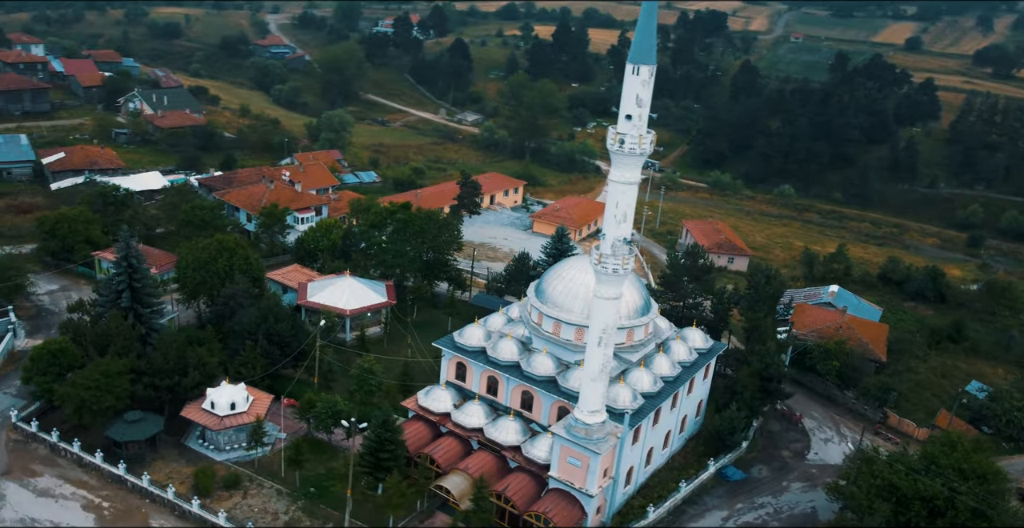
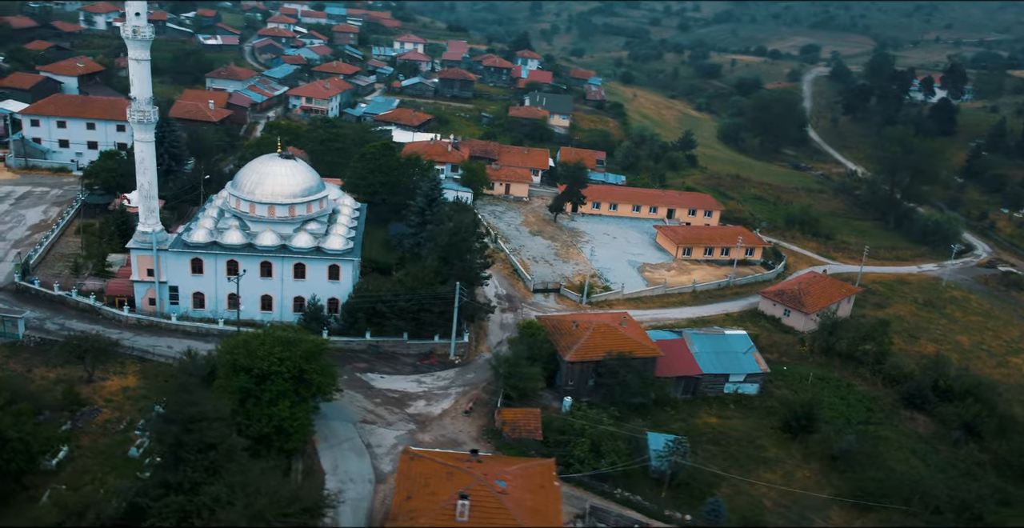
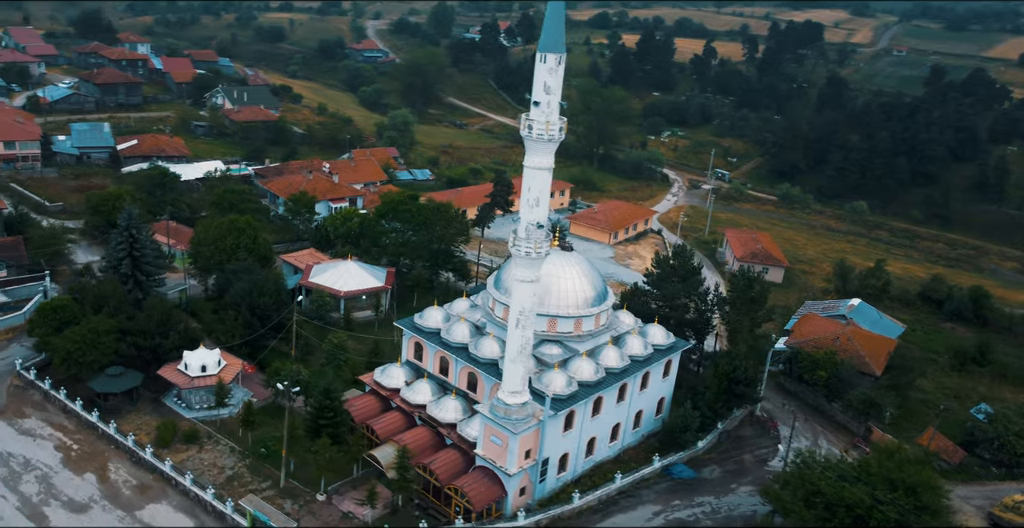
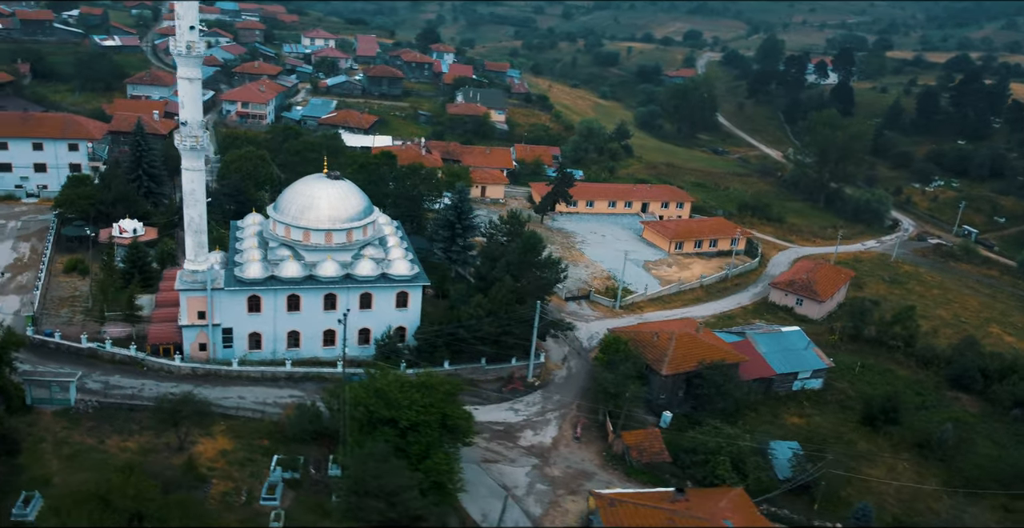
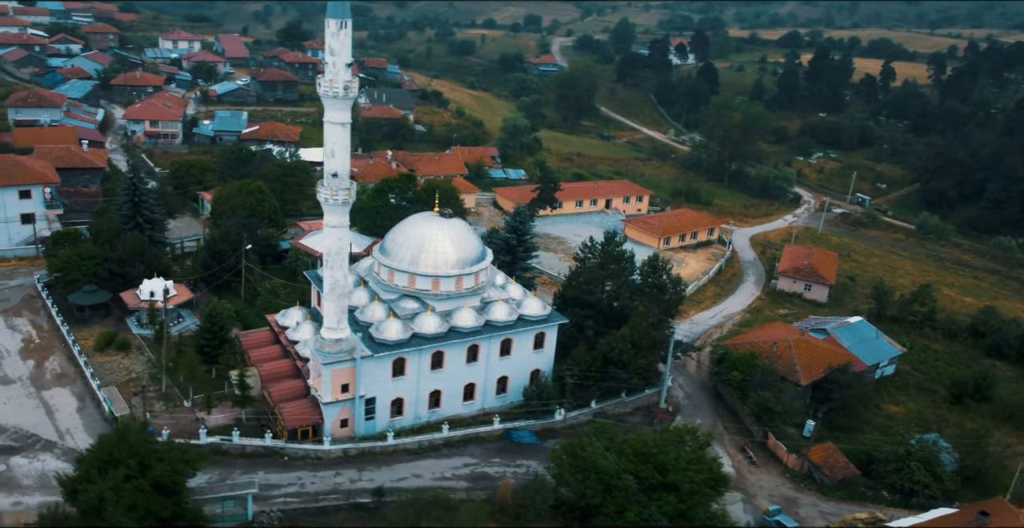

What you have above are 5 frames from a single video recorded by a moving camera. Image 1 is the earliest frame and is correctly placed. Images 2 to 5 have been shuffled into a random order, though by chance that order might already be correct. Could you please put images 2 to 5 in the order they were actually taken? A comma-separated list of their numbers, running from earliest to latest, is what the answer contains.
3, 5, 4, 2
